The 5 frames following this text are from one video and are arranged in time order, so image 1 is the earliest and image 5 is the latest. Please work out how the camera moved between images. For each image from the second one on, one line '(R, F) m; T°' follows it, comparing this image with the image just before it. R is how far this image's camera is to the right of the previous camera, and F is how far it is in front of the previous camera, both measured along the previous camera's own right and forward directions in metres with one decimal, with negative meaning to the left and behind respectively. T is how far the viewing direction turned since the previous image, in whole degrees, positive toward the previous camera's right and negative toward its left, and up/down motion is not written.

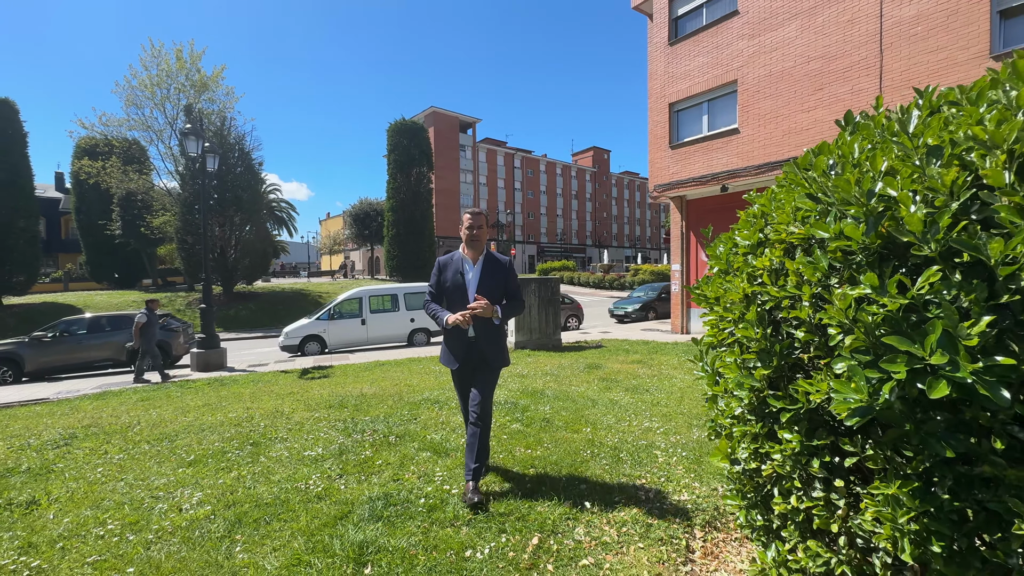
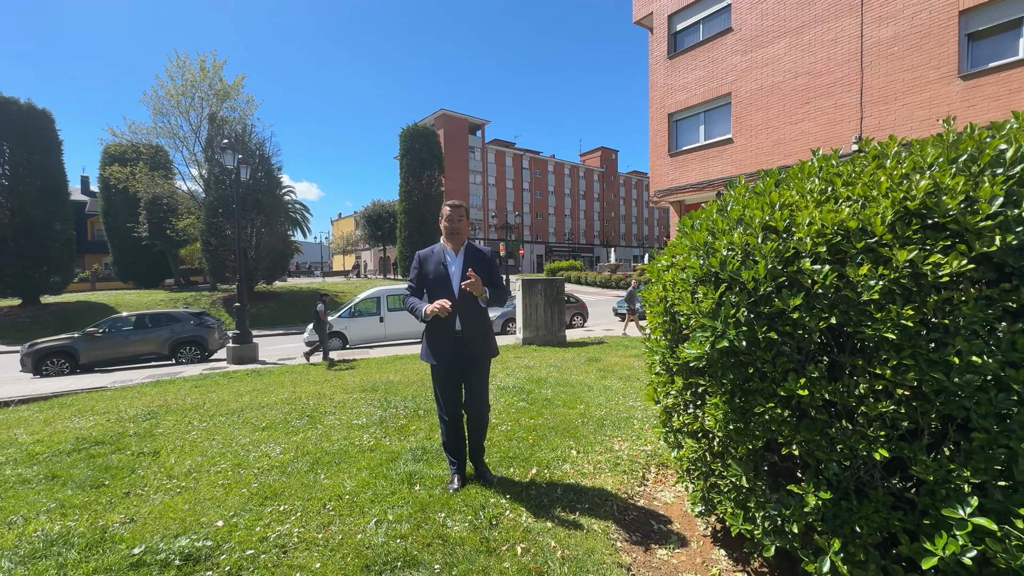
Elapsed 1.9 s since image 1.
(0.0, -0.9) m; -1°
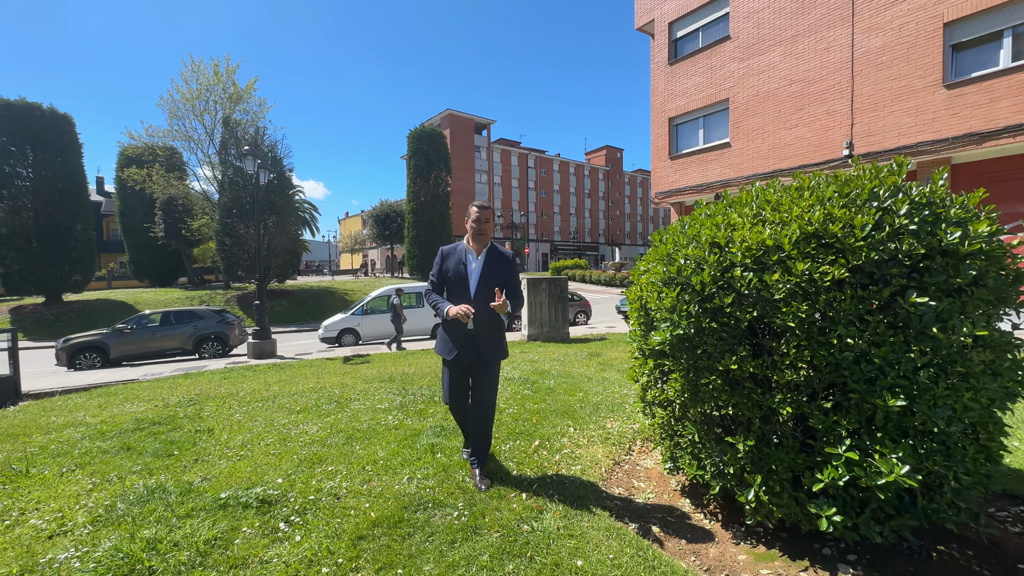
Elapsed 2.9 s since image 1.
(0.0, -0.5) m; -1°
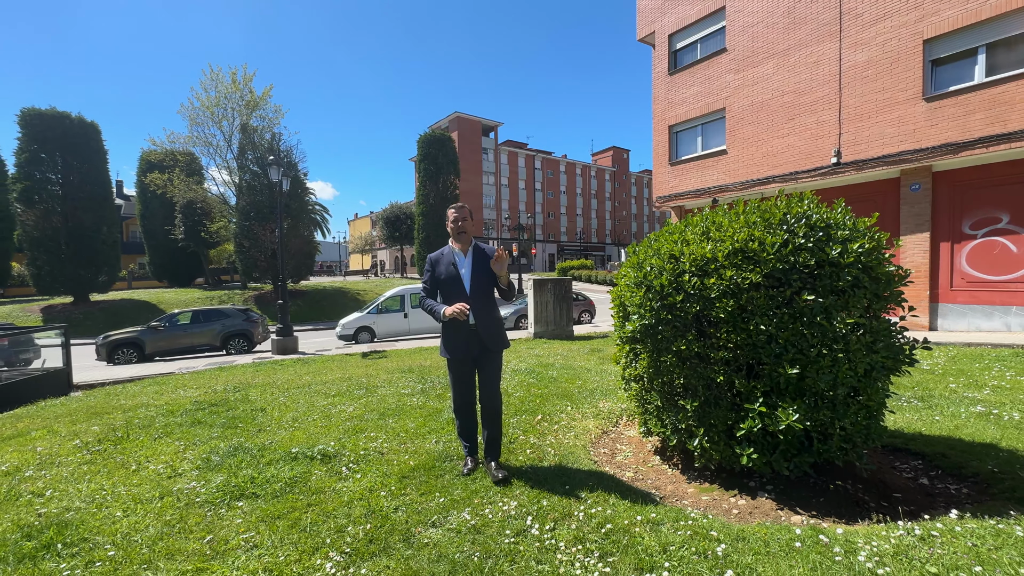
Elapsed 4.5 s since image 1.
(0.0, -0.7) m; -1°
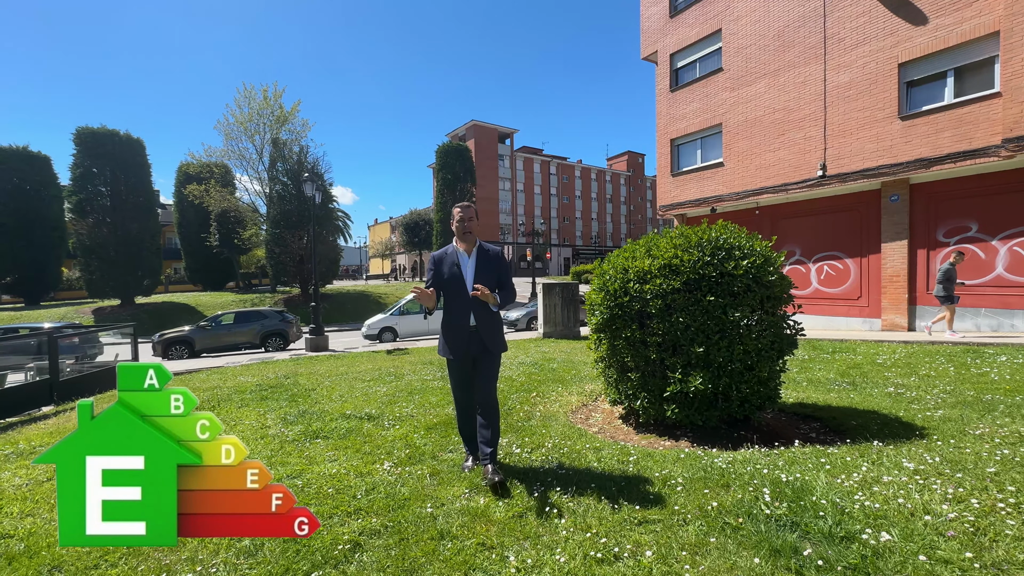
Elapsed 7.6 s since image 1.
(+0.2, -1.1) m; -2°
